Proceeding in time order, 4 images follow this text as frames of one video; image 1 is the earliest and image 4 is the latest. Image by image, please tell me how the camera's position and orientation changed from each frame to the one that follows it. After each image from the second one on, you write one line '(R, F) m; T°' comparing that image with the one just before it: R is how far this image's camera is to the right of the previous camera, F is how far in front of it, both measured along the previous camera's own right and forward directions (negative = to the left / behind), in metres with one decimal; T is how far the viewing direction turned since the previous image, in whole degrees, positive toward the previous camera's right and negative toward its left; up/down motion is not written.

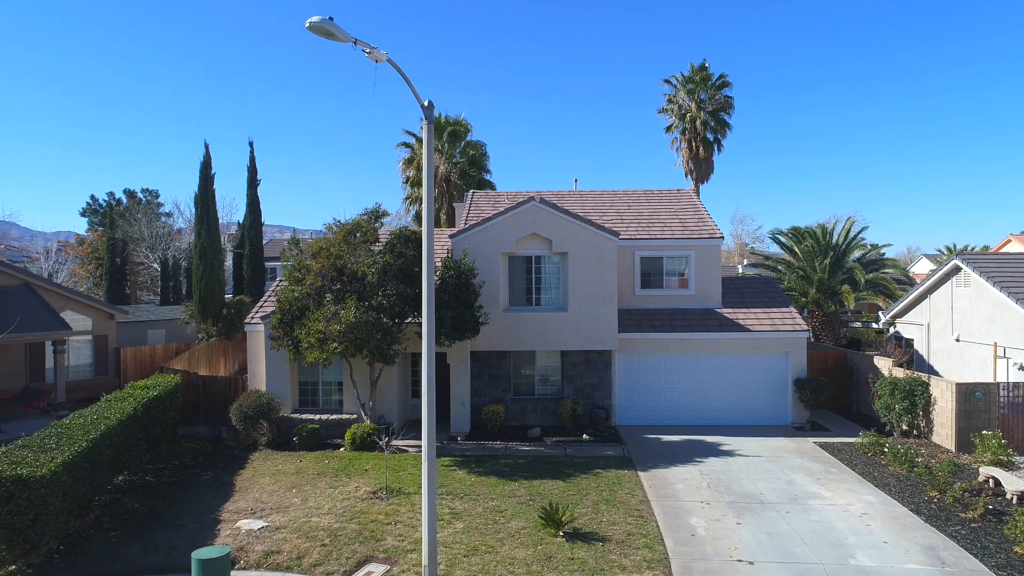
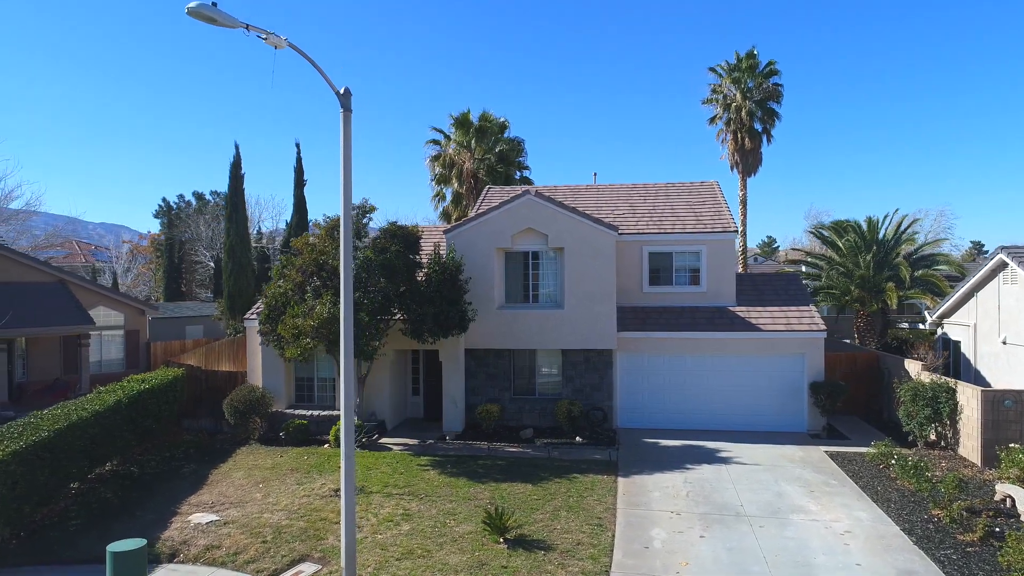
(+1.8, +0.5) m; -6°
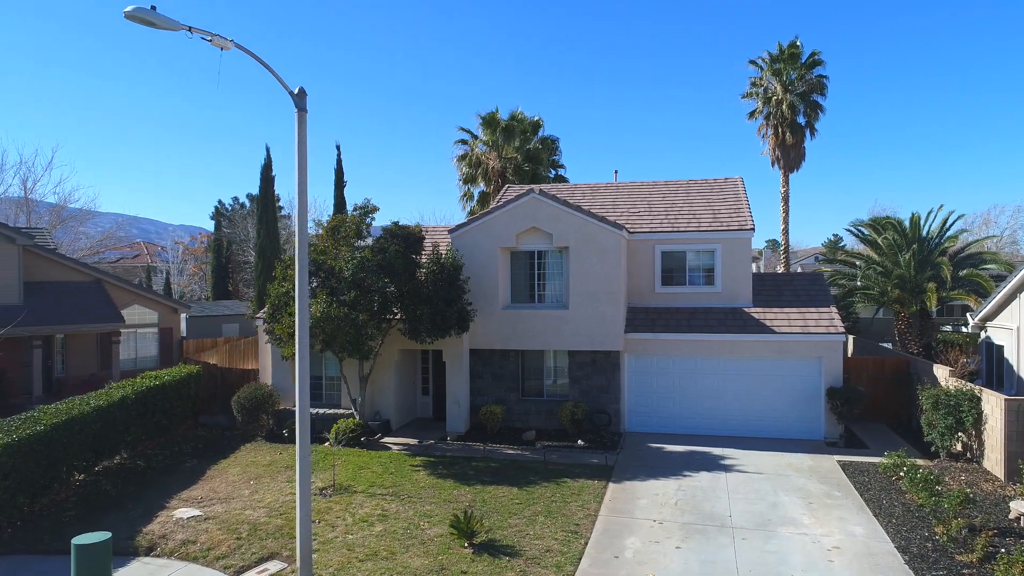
(+1.2, +0.2) m; -5°
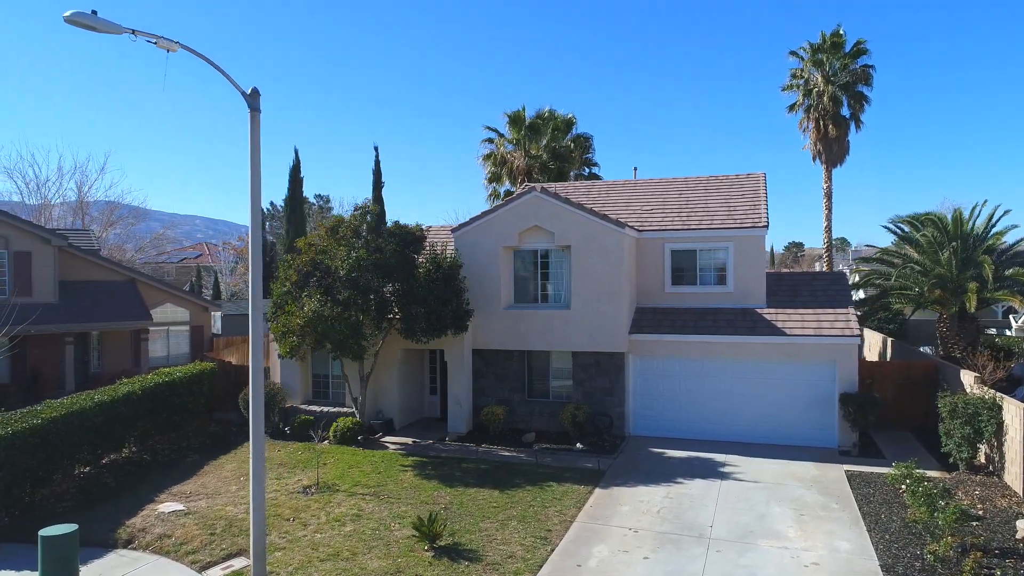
(+1.2, +0.2) m; -5°
